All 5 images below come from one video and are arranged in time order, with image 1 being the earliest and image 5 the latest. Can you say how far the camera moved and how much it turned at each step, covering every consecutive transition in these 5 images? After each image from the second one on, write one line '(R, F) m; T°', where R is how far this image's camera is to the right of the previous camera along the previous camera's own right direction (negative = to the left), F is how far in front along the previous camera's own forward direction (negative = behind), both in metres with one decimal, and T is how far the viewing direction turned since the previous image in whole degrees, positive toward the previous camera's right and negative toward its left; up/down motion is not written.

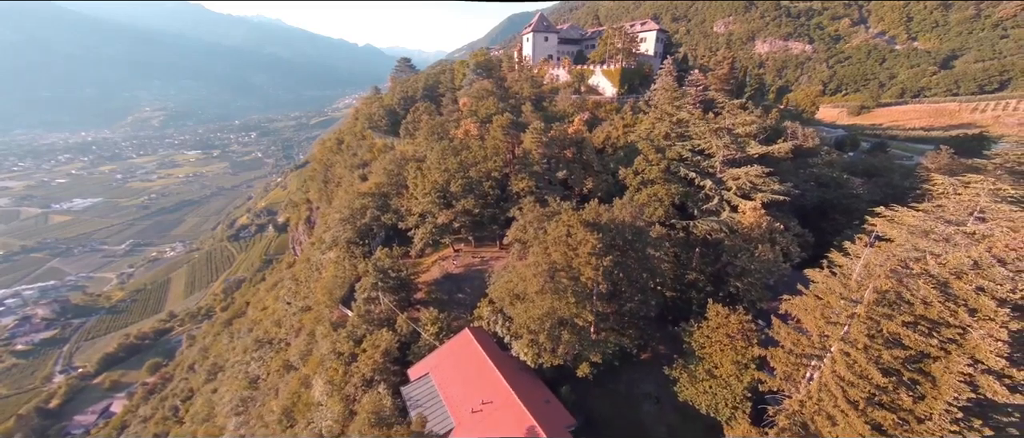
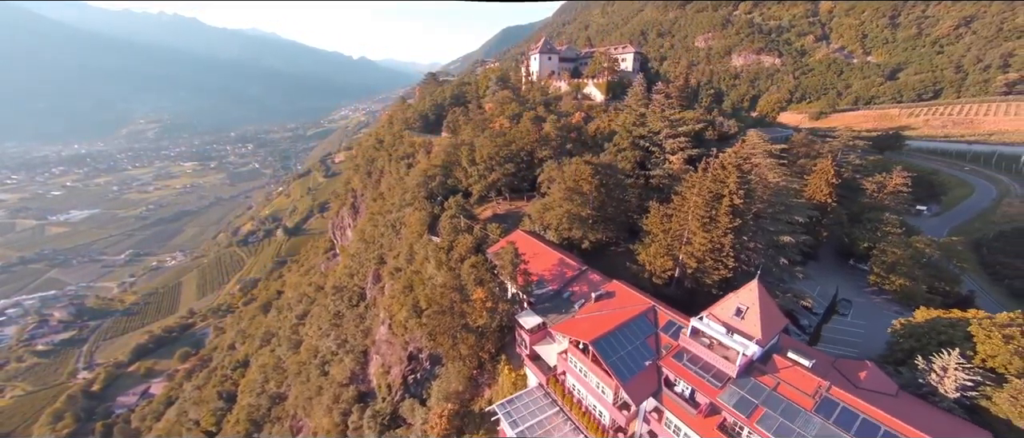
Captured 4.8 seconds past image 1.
(-2.6, -12.4) m; +1°
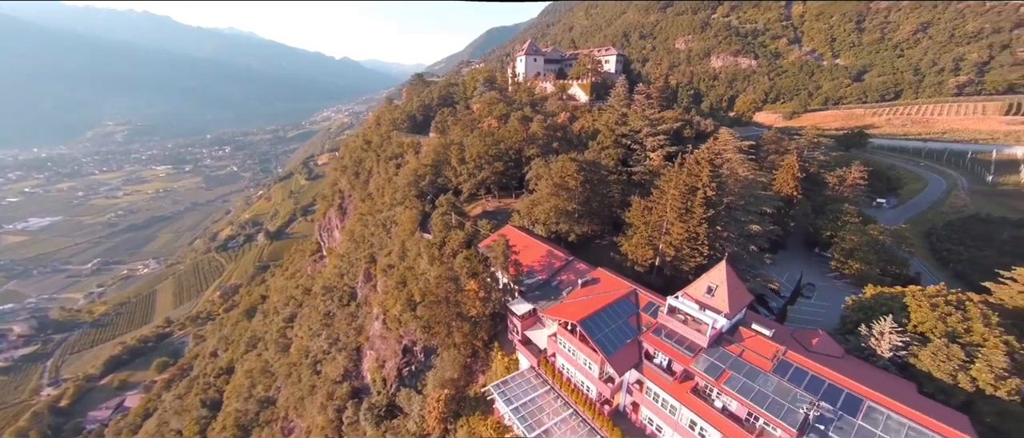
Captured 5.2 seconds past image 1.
(-0.3, -1.3) m; +2°
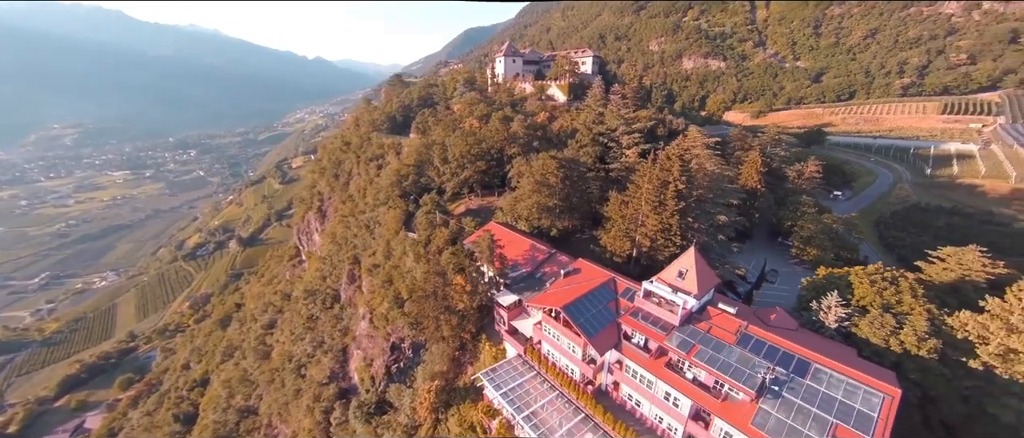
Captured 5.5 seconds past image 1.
(-0.3, -1.1) m; +3°
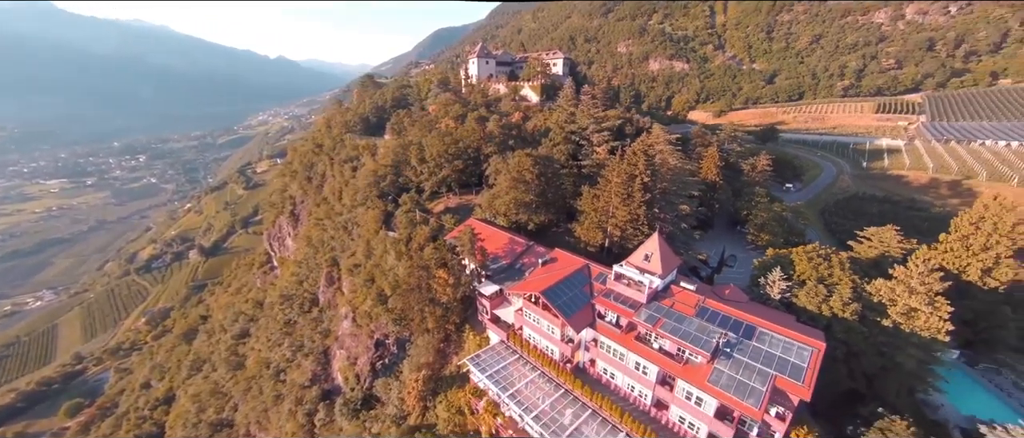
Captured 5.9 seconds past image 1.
(-0.3, -1.4) m; +4°
